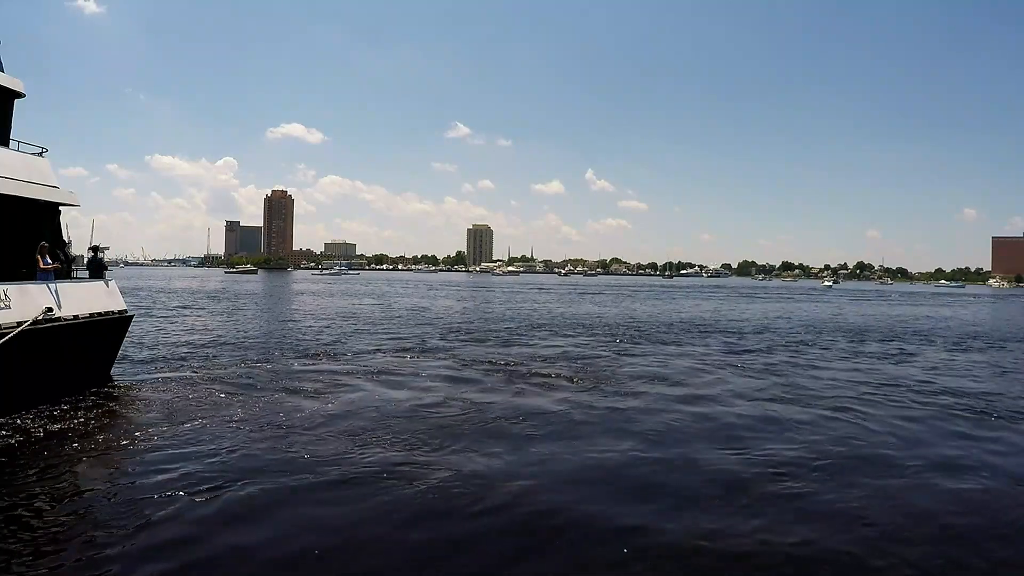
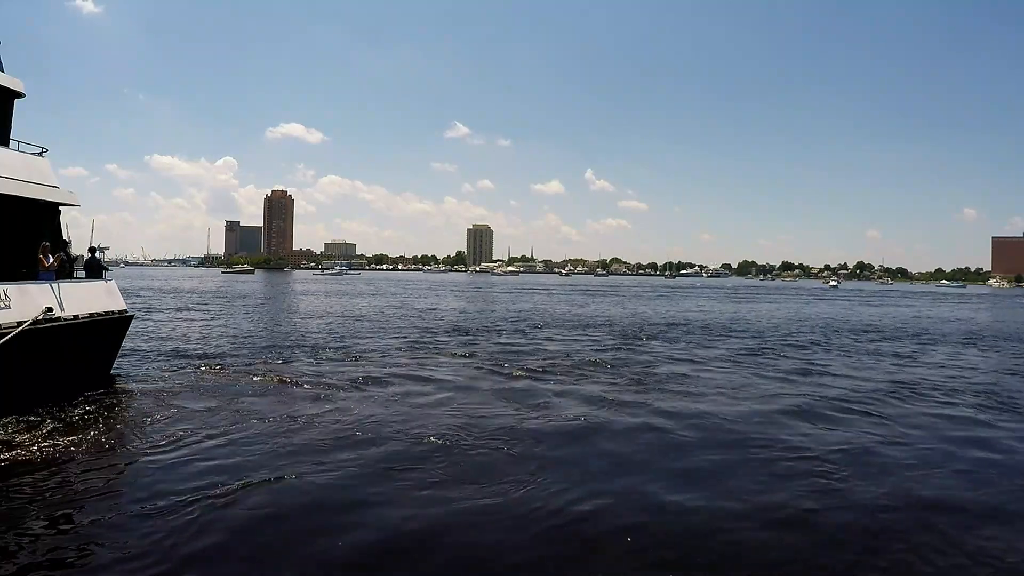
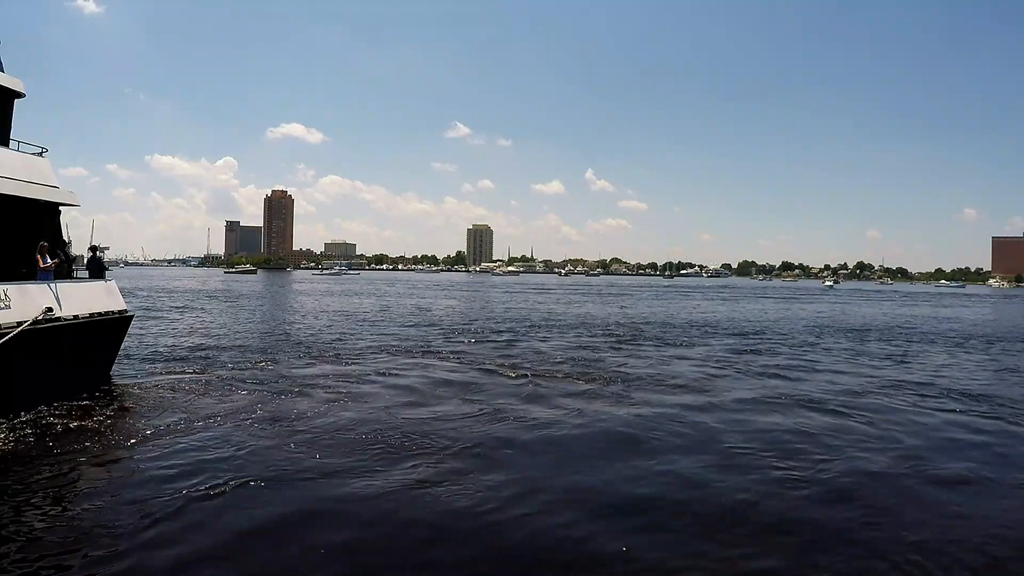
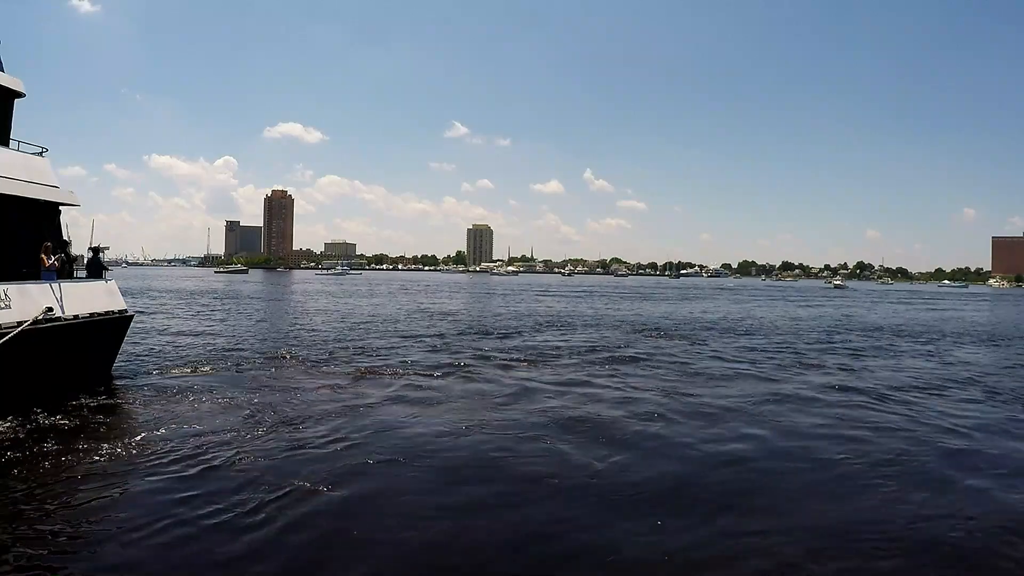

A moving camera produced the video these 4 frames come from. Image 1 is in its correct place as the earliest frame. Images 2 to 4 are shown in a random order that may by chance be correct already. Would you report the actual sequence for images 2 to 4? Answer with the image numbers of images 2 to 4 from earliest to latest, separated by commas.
3, 2, 4
